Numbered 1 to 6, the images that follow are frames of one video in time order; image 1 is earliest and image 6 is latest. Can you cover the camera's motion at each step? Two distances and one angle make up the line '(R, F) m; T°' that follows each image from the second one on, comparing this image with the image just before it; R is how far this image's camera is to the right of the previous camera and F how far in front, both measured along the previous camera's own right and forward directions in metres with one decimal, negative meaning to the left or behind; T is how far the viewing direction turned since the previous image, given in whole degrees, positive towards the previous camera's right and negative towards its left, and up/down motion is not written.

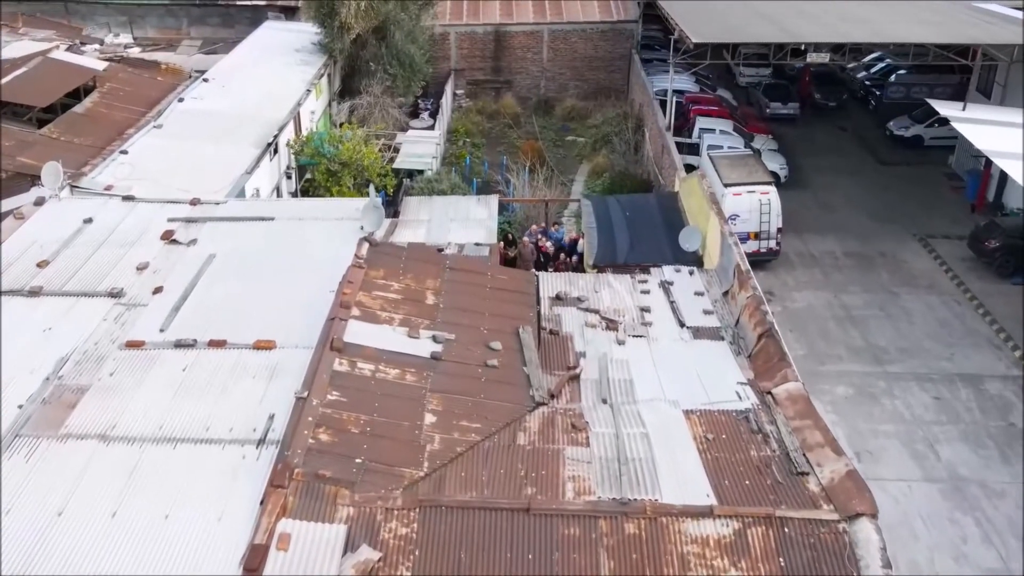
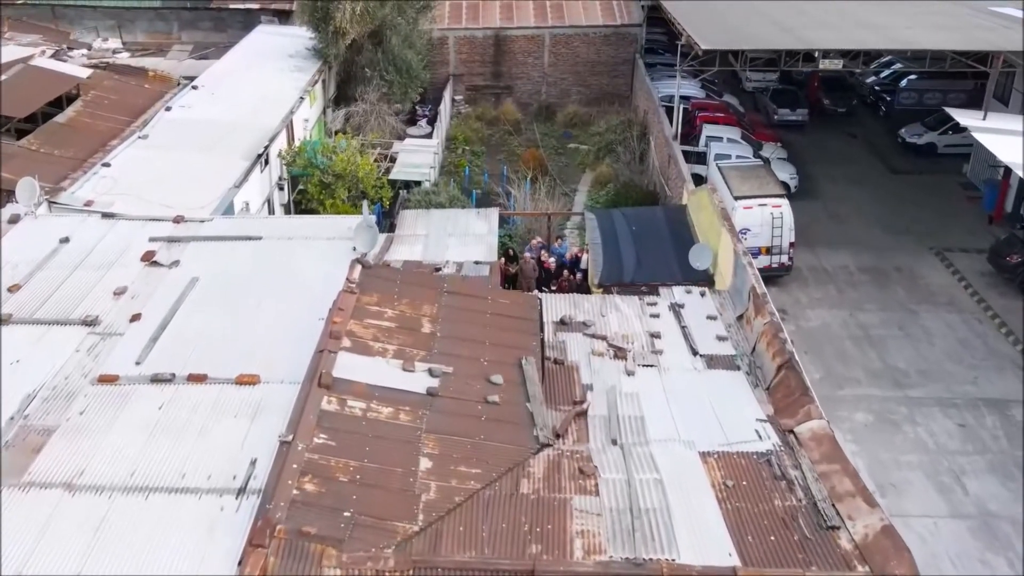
(0.0, +0.6) m; 0°
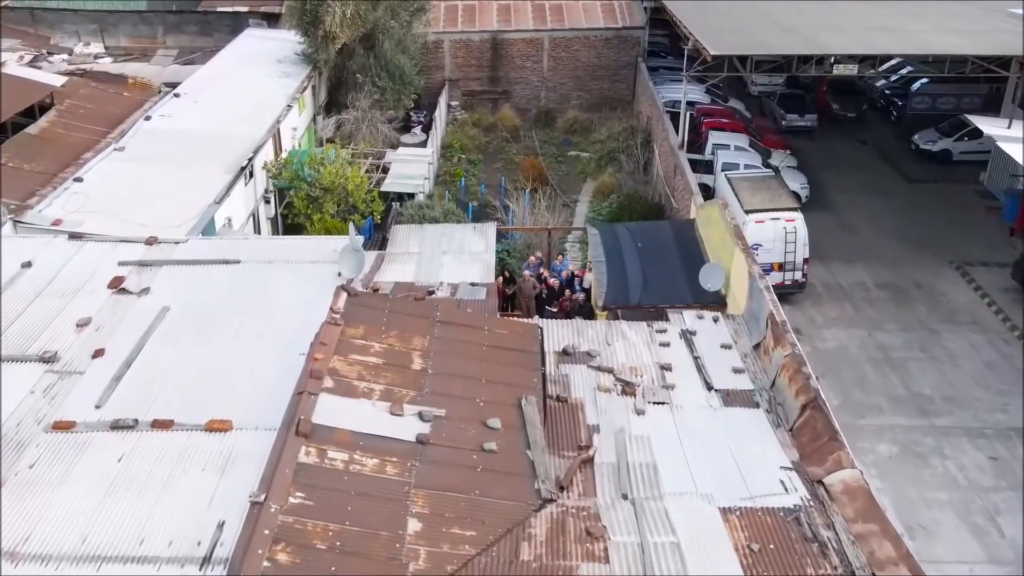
(0.0, +0.8) m; 0°
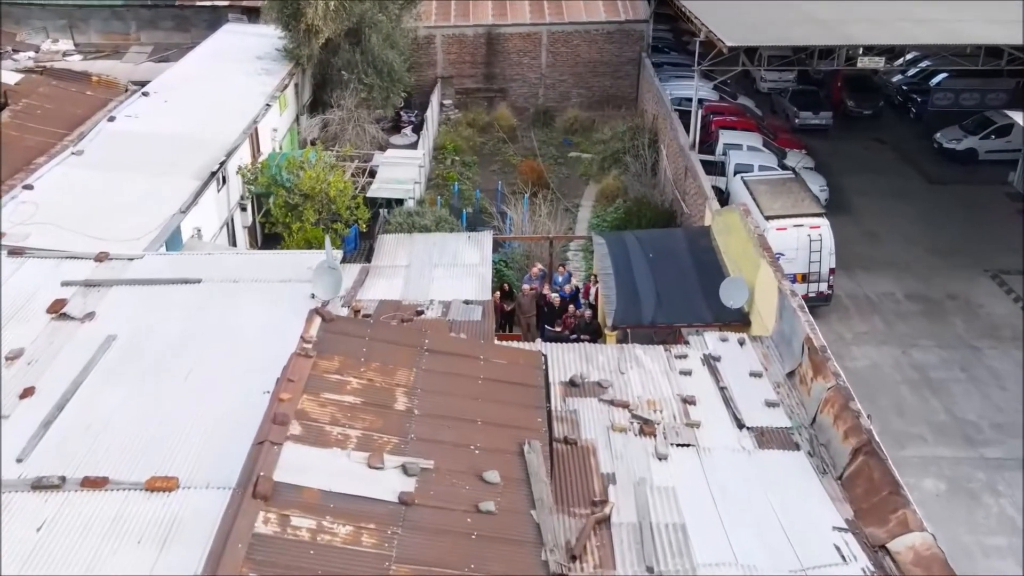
(0.0, +1.2) m; 0°
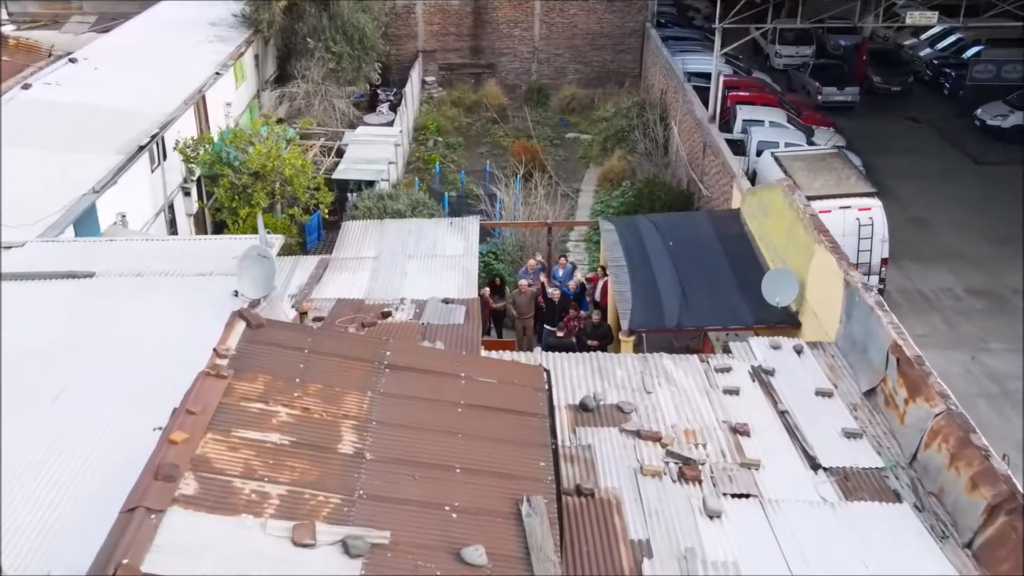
(0.0, +2.1) m; +1°
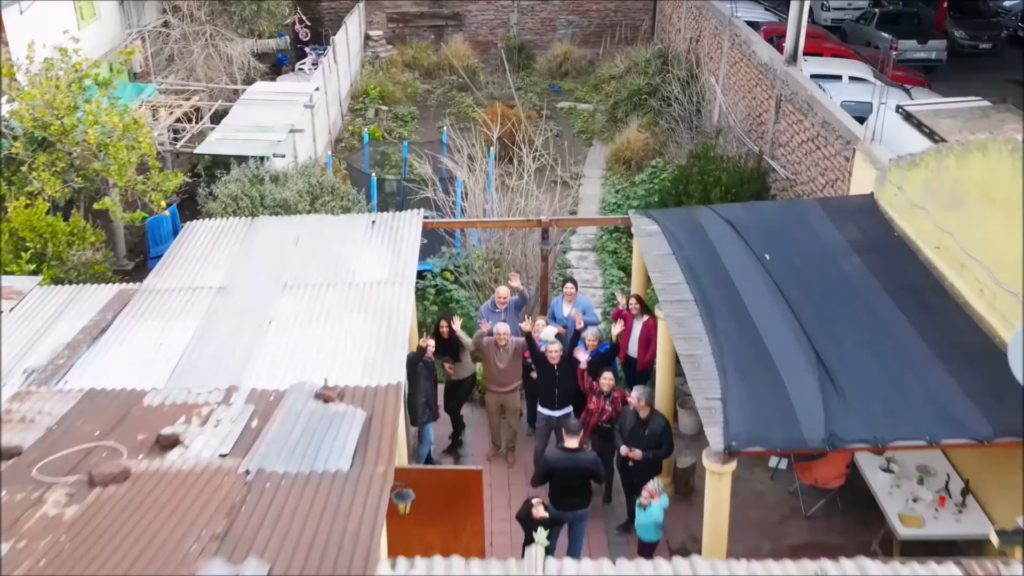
(+0.1, +4.6) m; +1°
